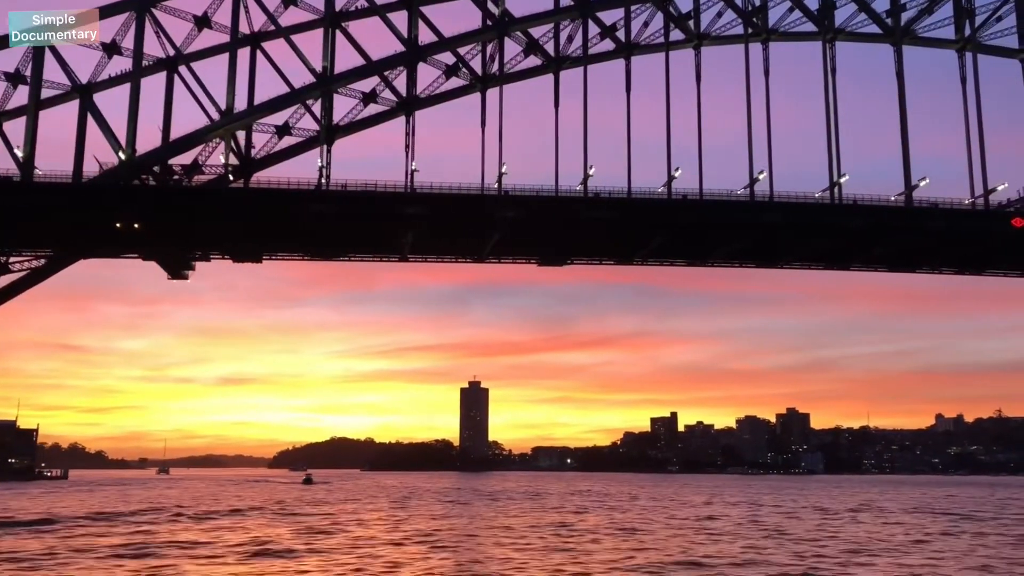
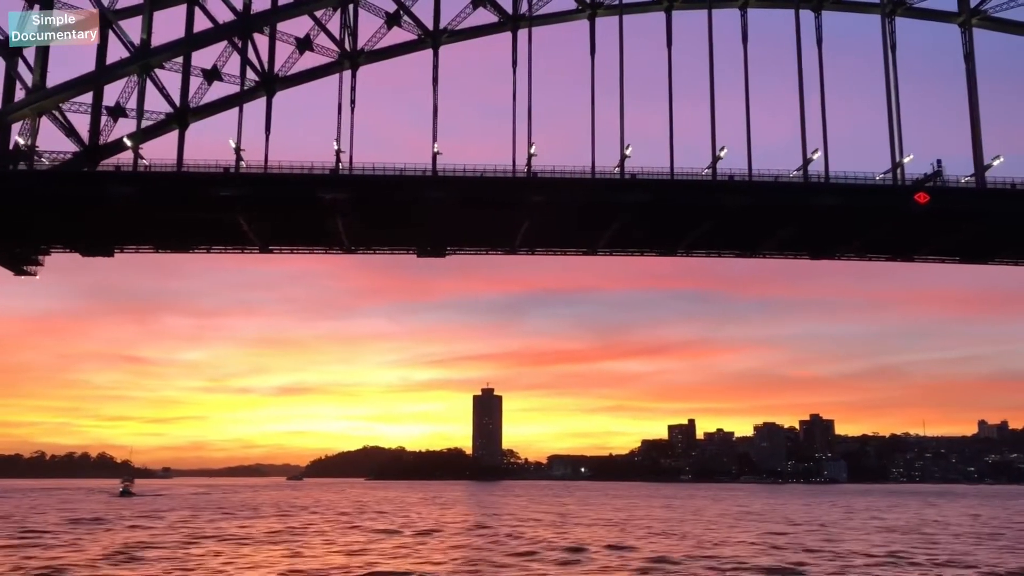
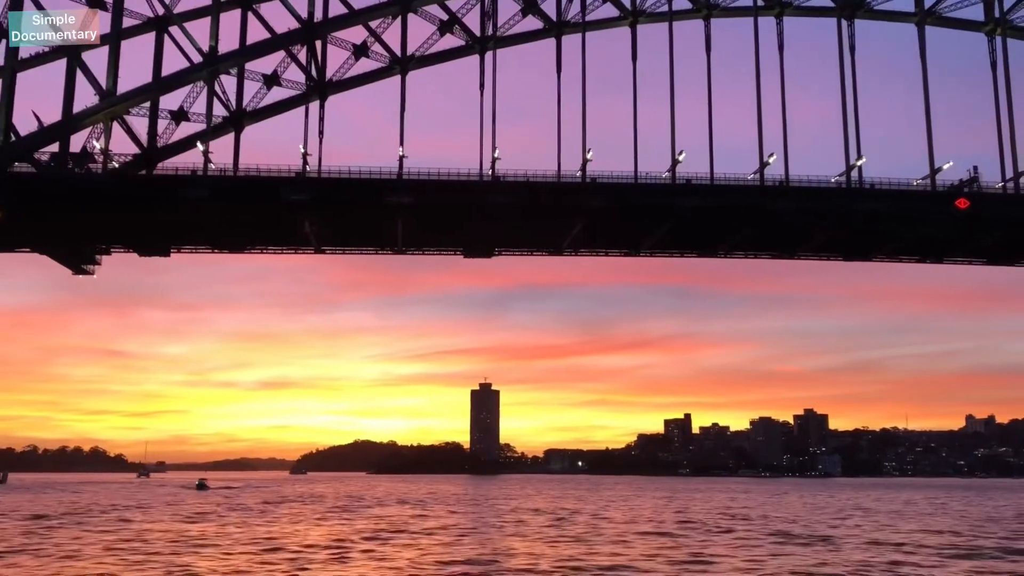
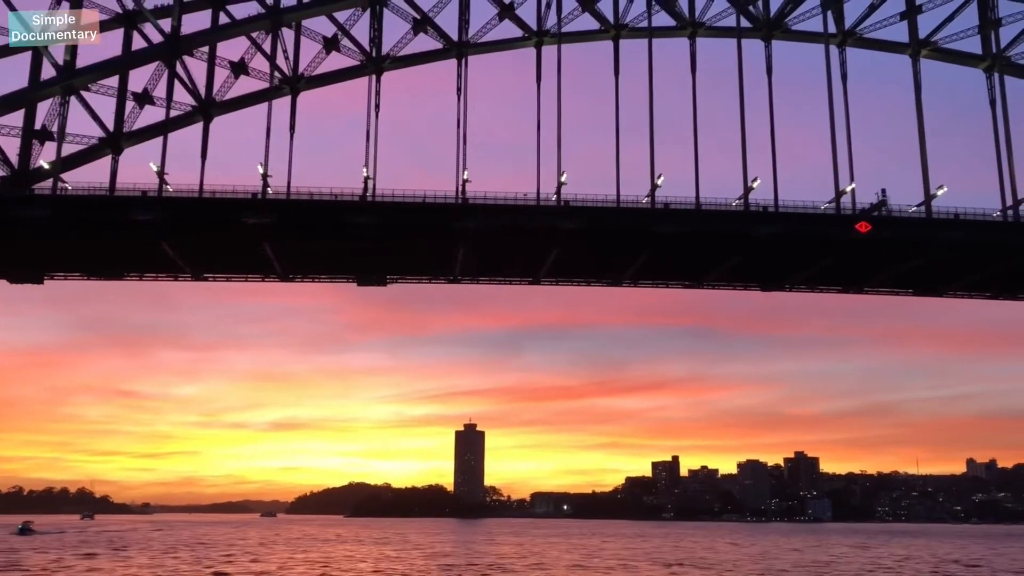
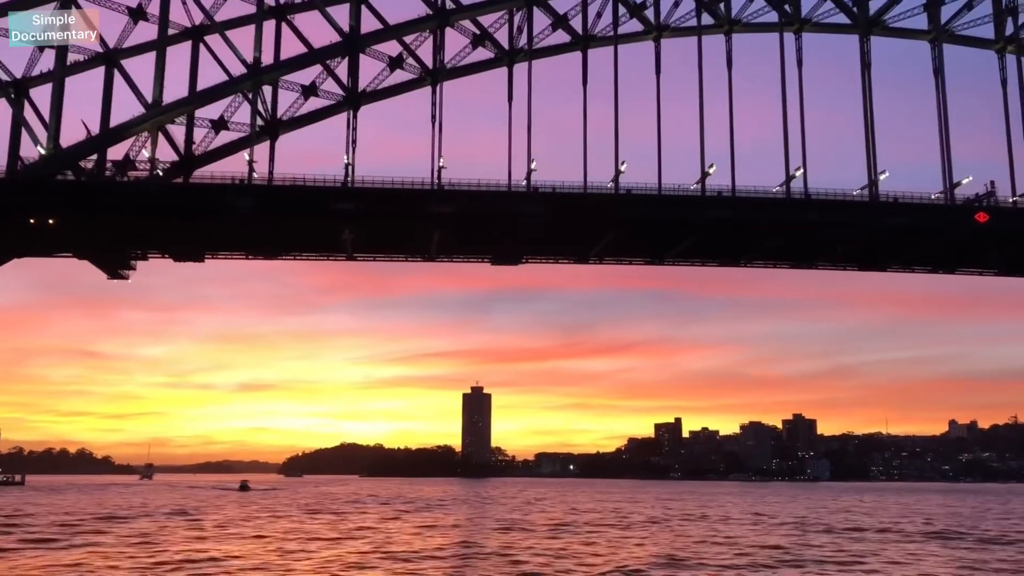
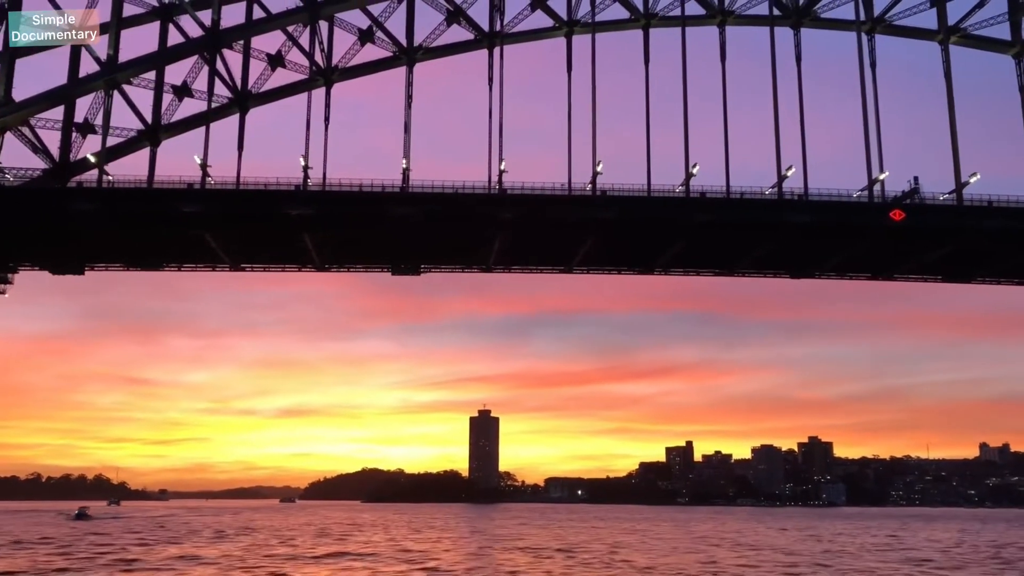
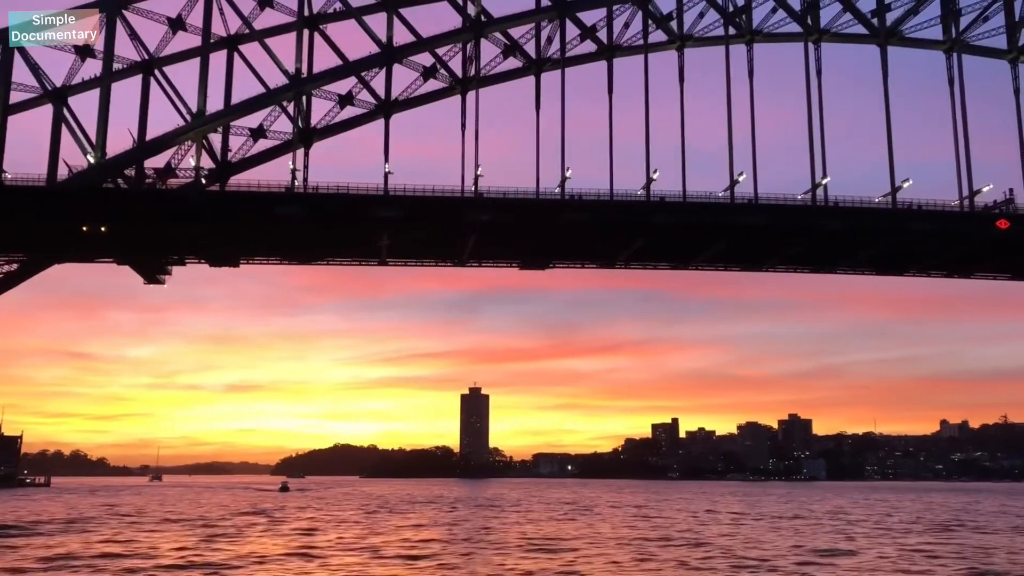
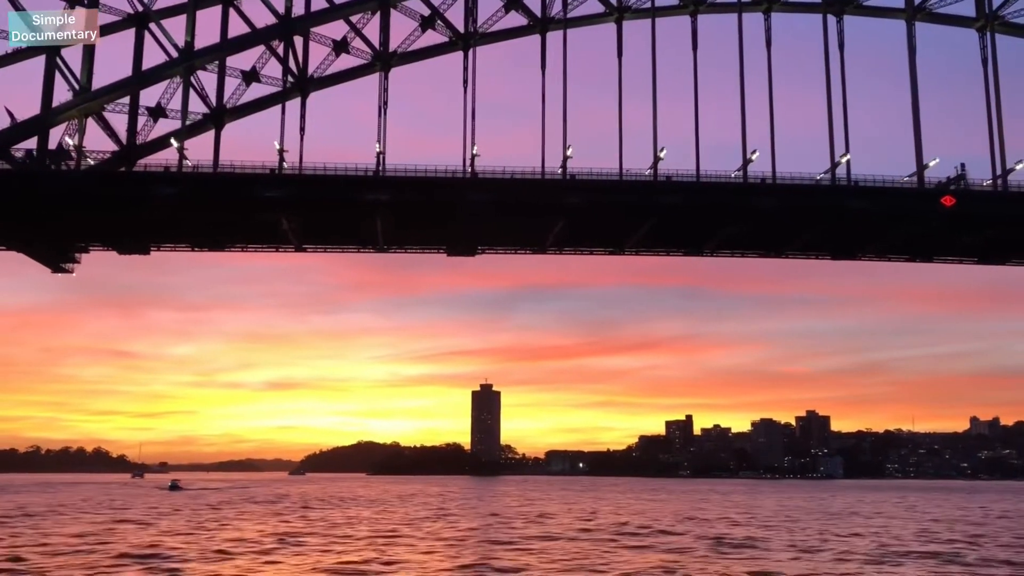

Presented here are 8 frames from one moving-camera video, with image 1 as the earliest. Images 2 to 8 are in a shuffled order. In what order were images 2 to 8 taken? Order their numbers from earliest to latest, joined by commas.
7, 5, 3, 8, 2, 6, 4
